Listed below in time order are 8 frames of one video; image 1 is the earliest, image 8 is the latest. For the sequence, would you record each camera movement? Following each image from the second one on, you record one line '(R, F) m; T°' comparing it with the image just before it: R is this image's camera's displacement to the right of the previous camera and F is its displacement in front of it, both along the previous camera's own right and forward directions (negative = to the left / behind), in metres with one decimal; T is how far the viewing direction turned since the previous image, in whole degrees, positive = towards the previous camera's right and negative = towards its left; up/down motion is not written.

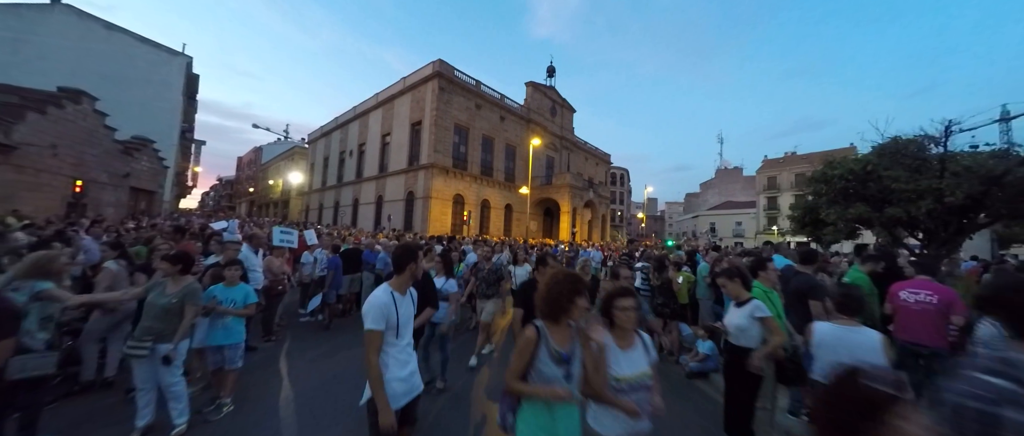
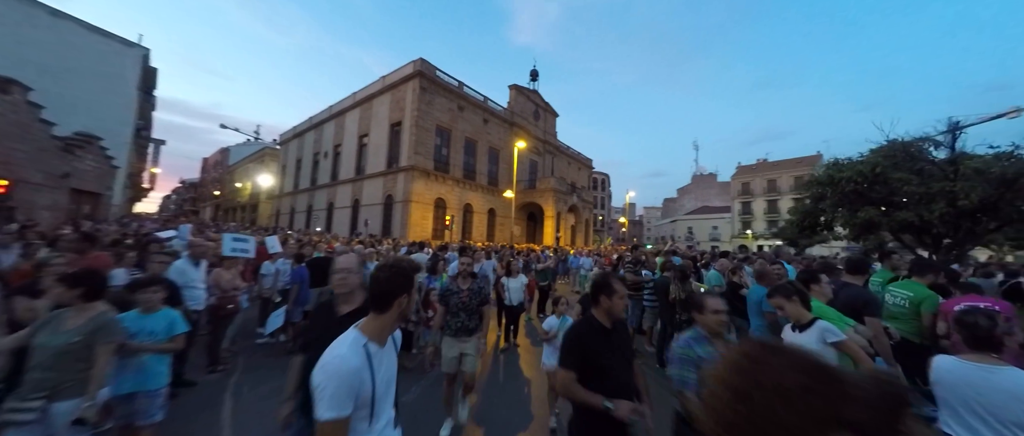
(-0.3, +0.8) m; +4°
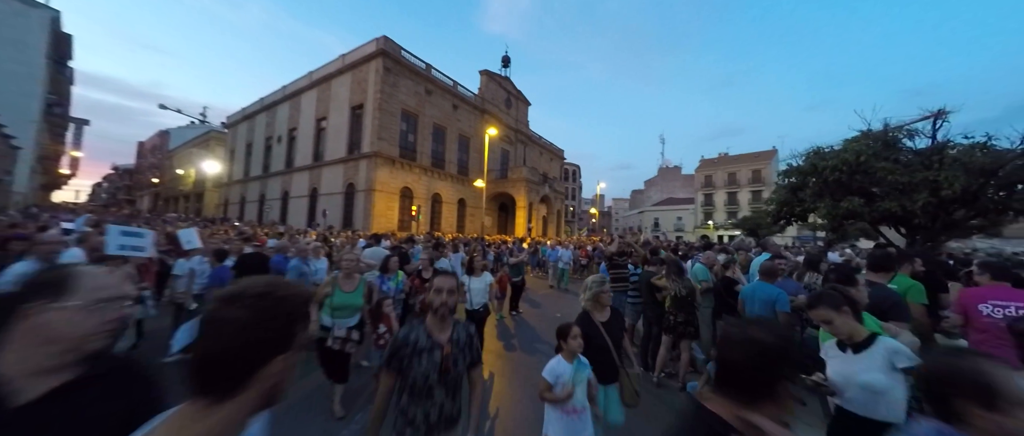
(0.0, +0.9) m; +5°
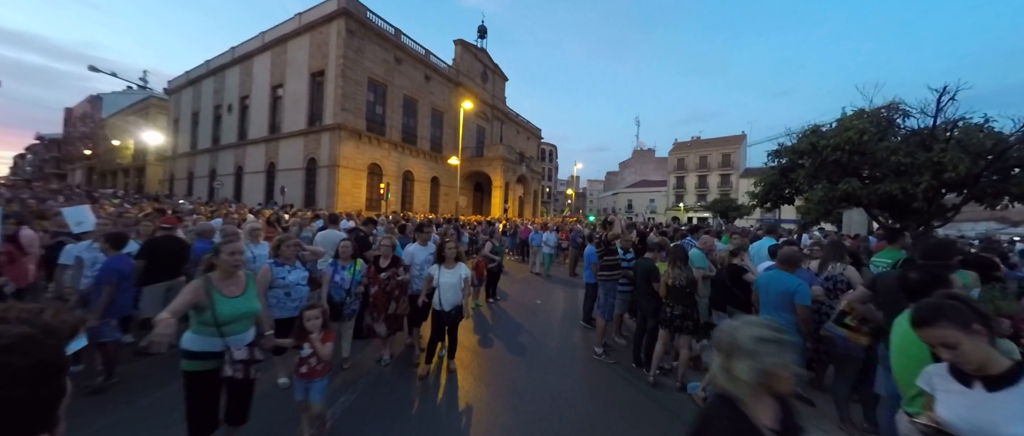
(-0.1, +0.9) m; +5°
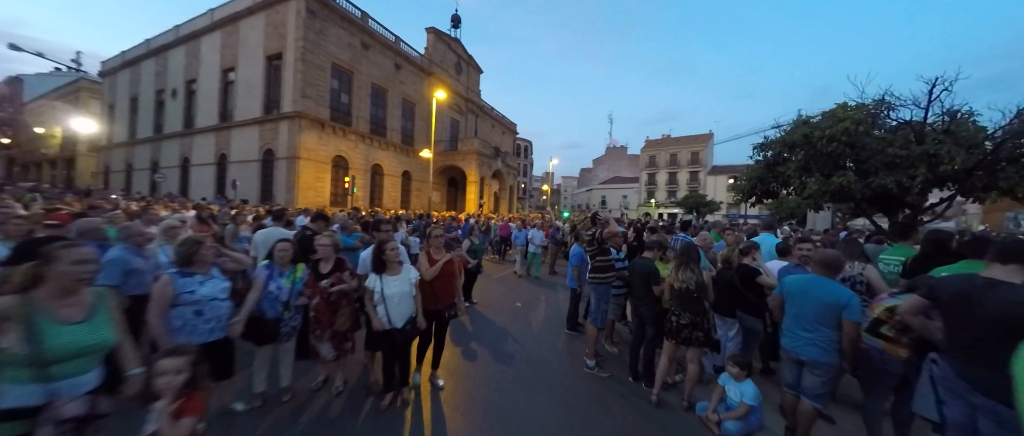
(-0.1, +0.8) m; +5°
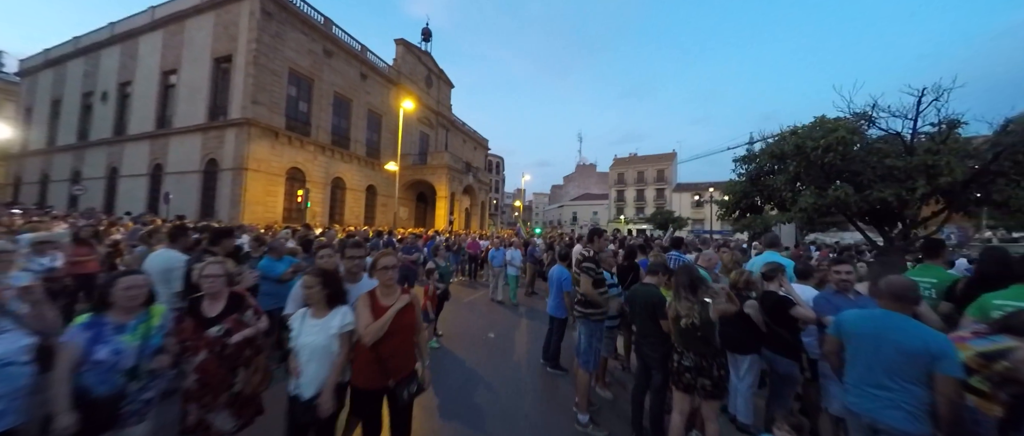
(0.0, +1.0) m; +5°
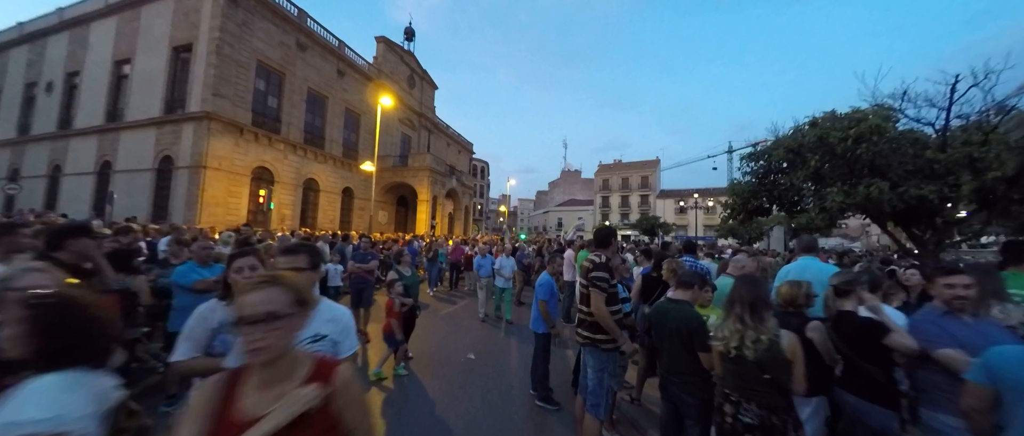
(0.0, +1.0) m; +3°
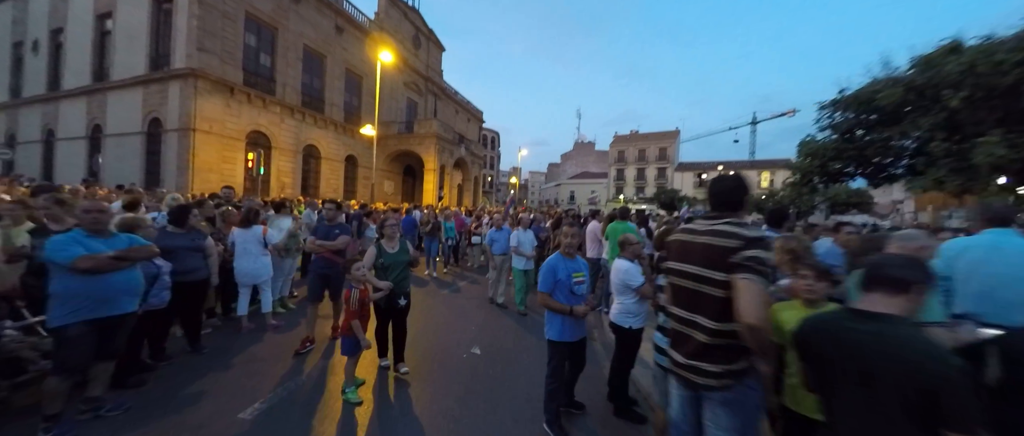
(-0.1, +1.5) m; -2°
